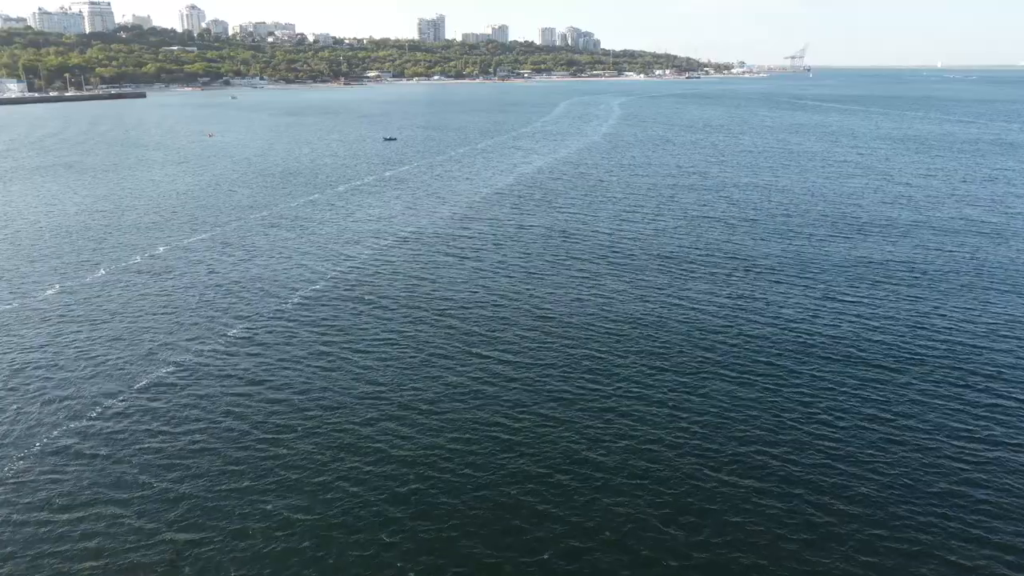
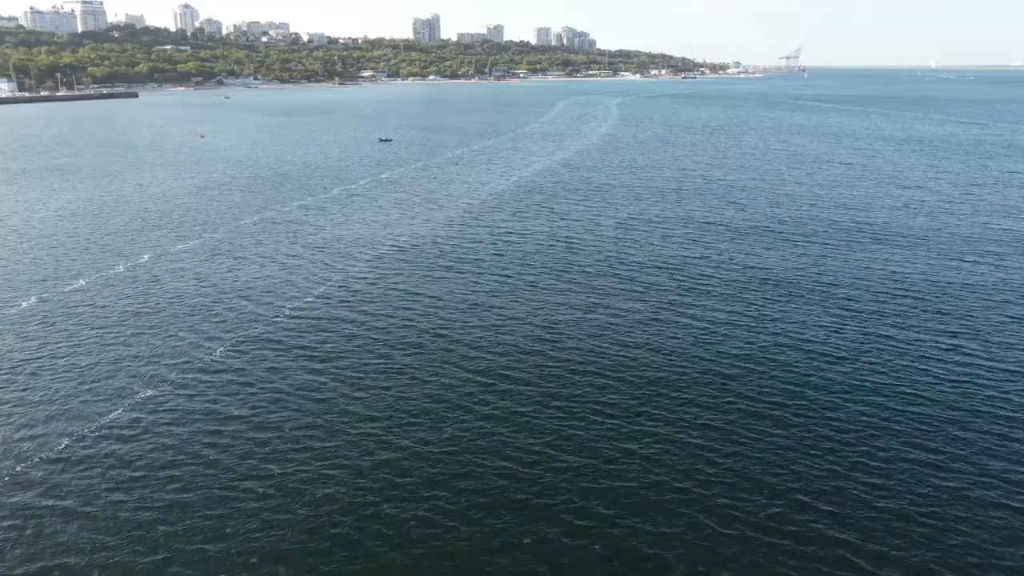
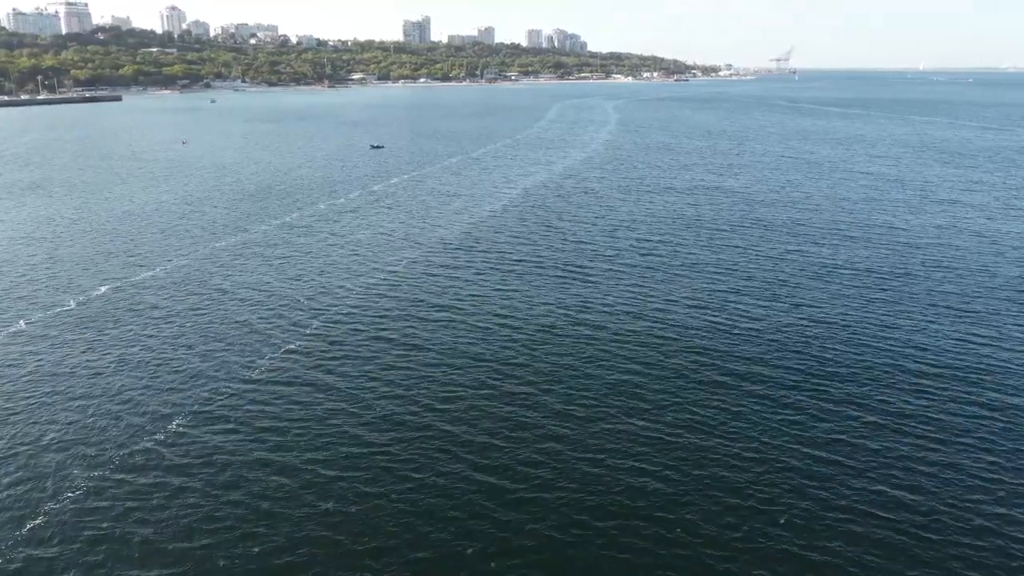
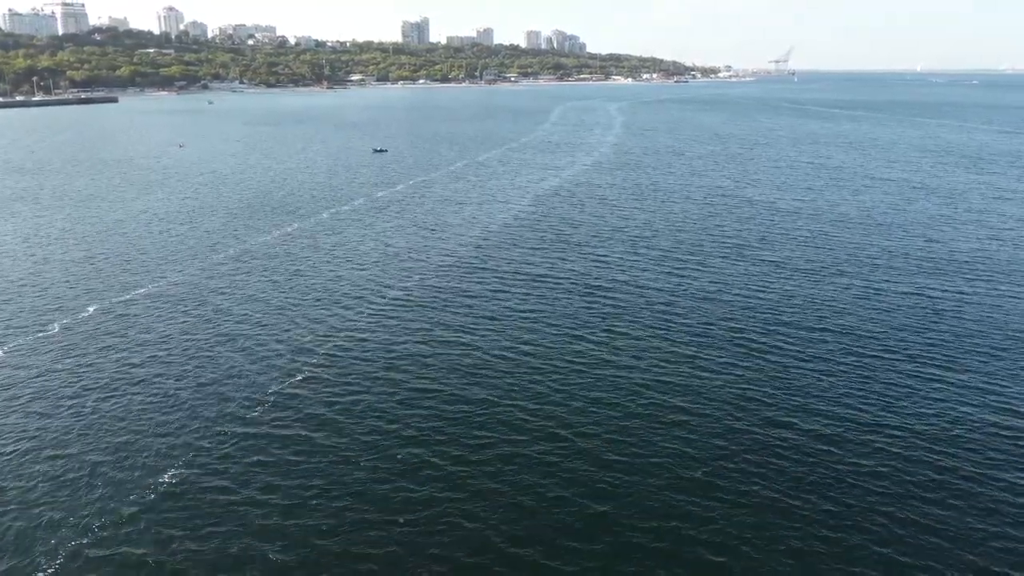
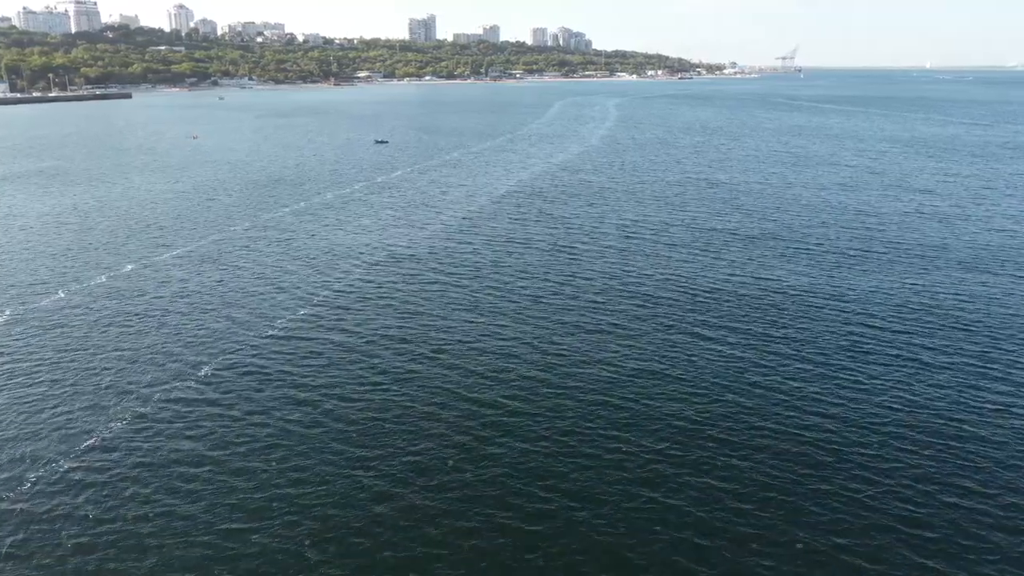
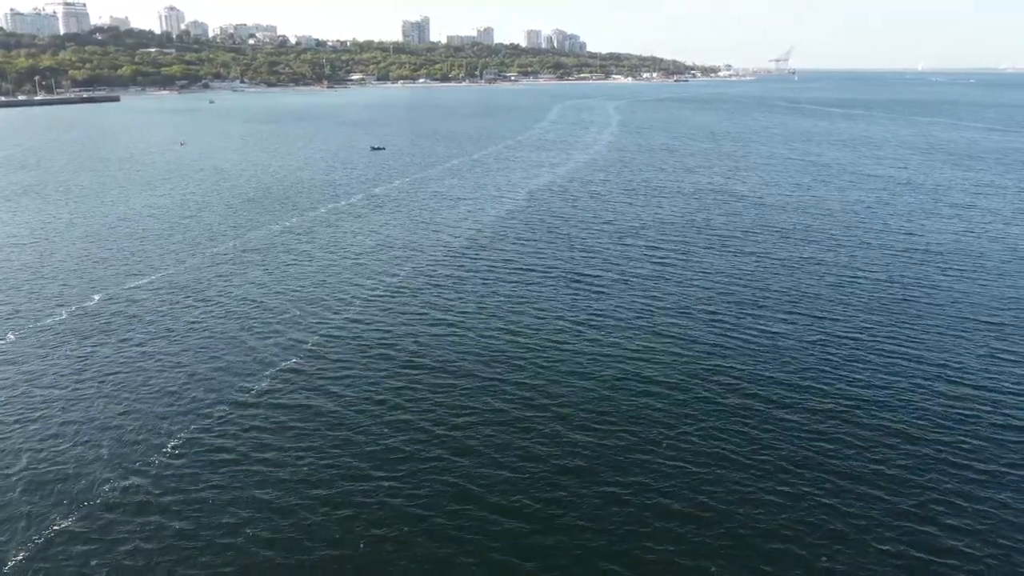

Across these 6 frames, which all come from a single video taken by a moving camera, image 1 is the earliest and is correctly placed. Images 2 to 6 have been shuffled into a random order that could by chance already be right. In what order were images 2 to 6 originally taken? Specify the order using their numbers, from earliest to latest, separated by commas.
2, 5, 3, 6, 4
